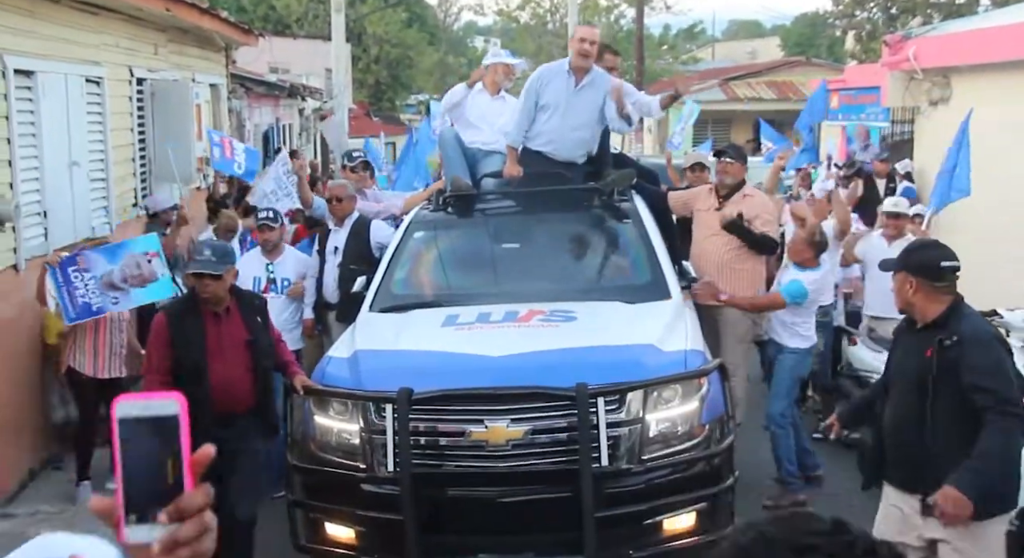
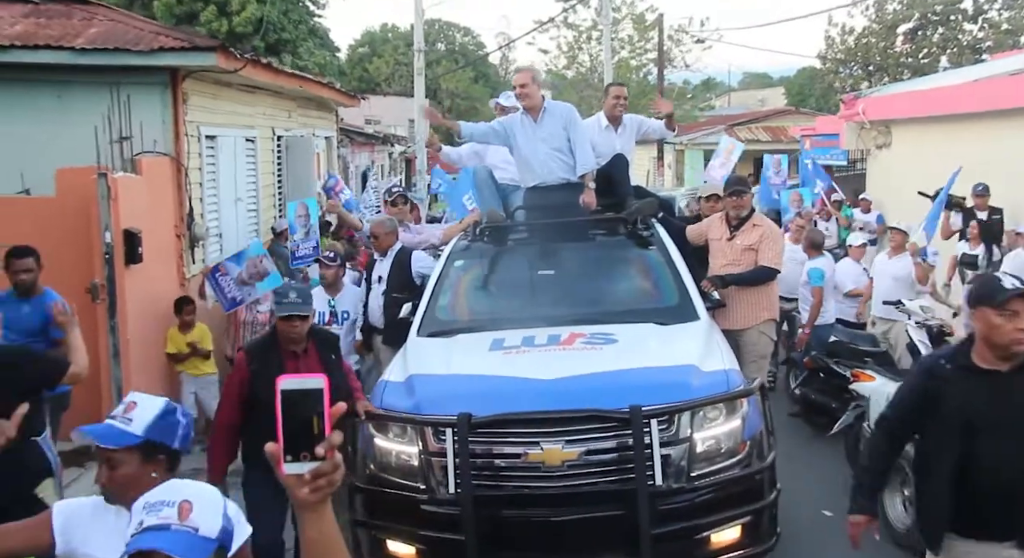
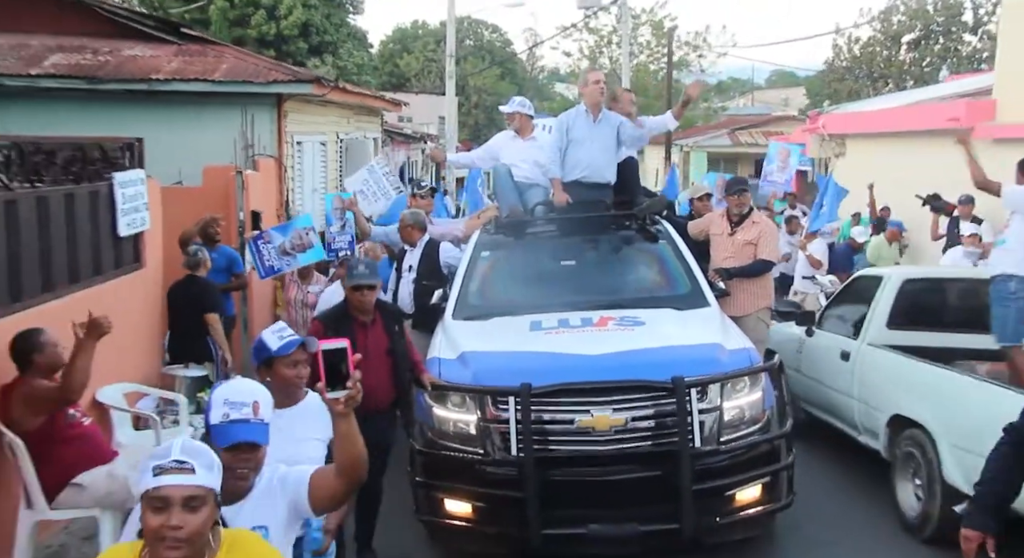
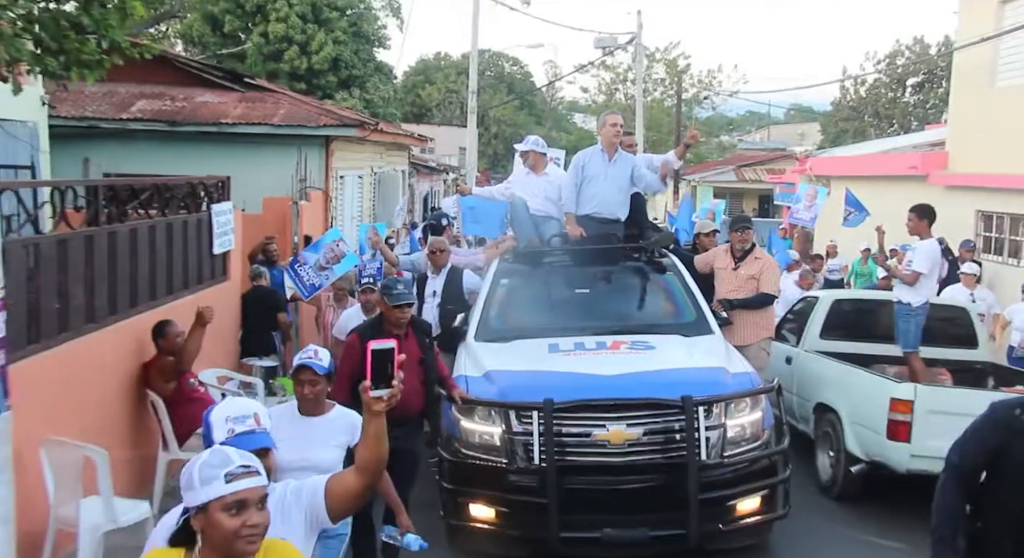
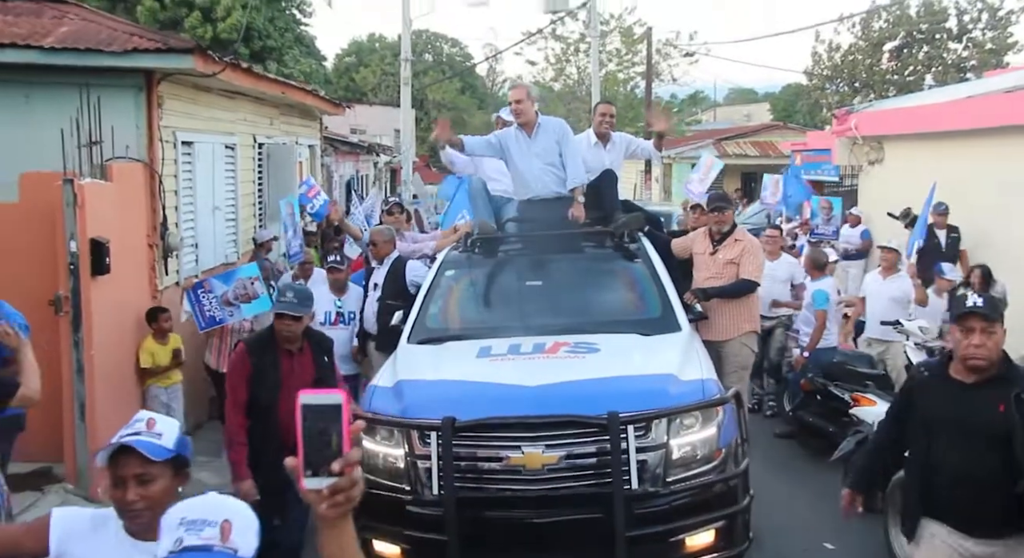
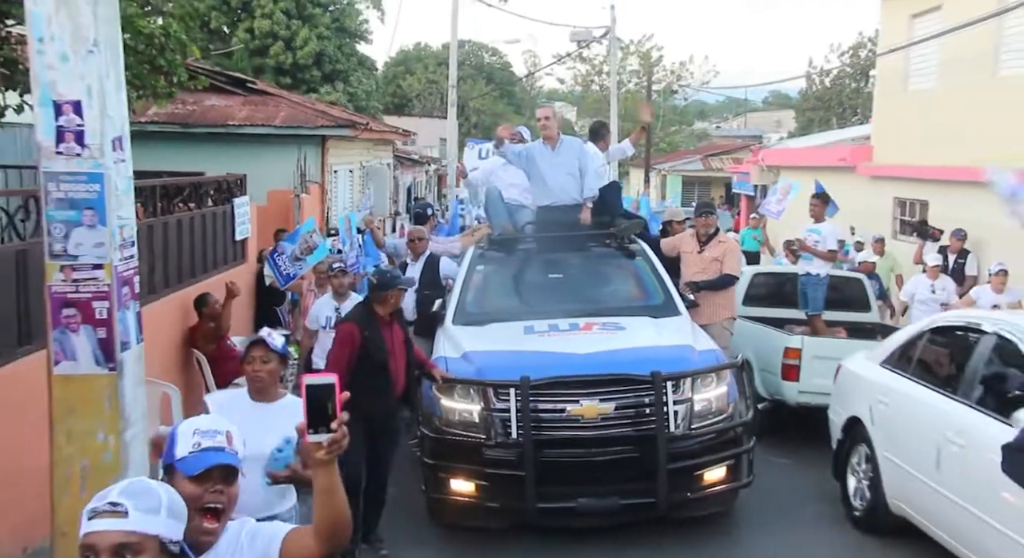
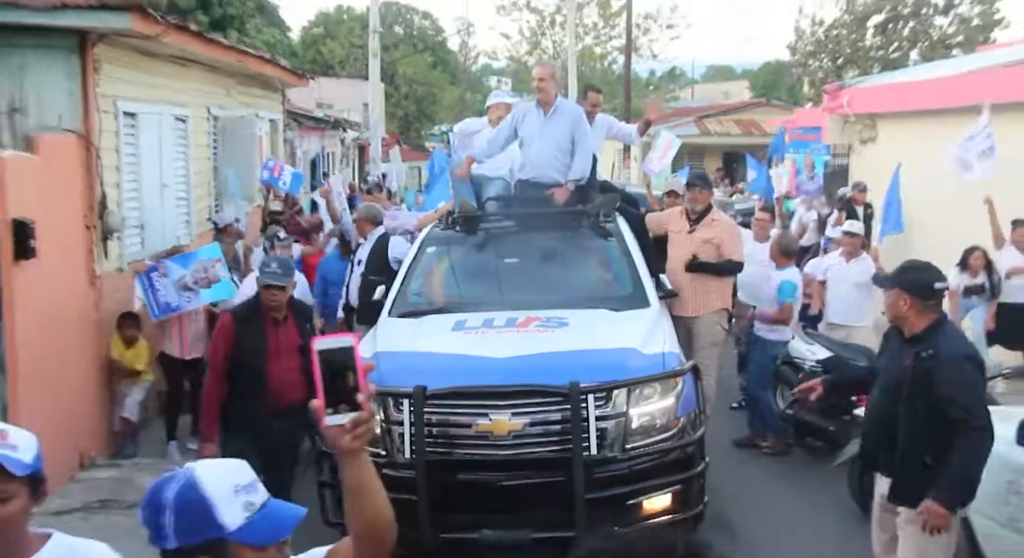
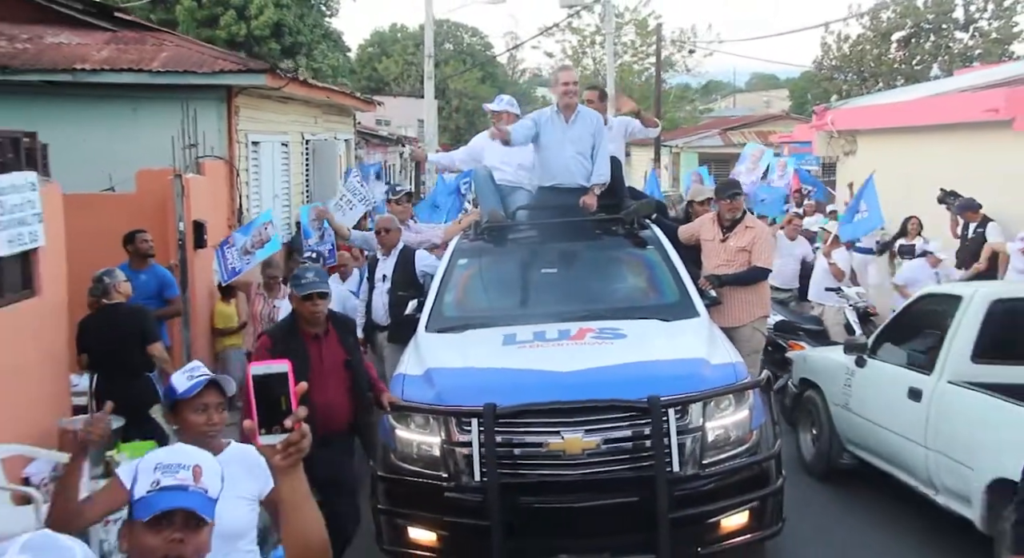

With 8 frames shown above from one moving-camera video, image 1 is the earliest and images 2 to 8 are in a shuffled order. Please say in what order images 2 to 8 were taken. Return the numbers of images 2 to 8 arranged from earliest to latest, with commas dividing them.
7, 5, 2, 8, 3, 4, 6
